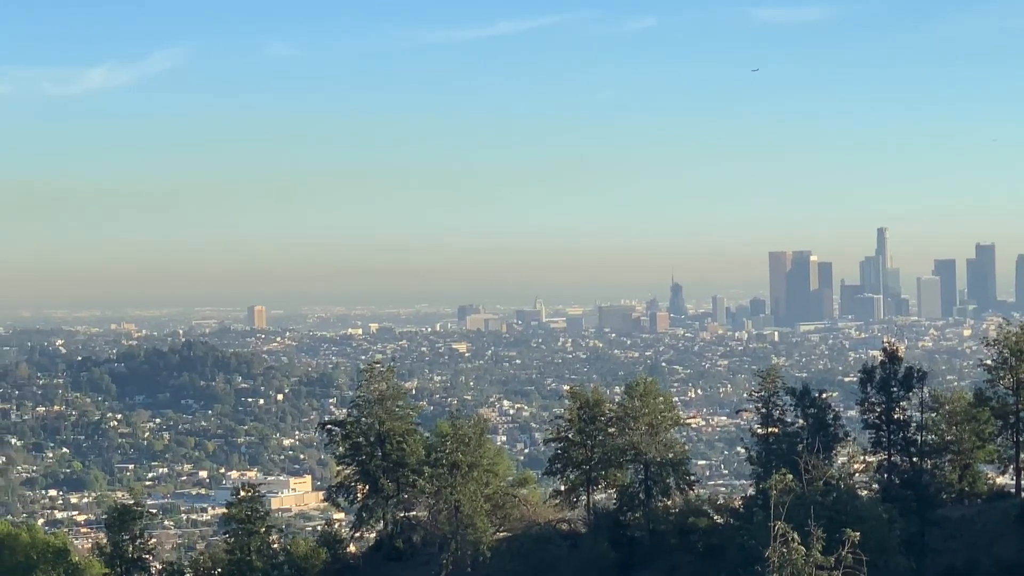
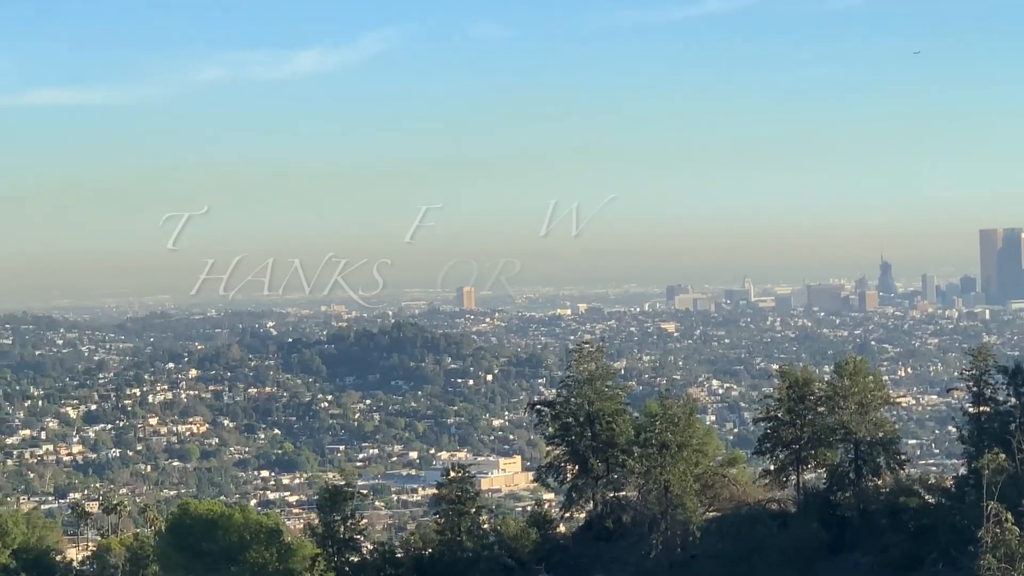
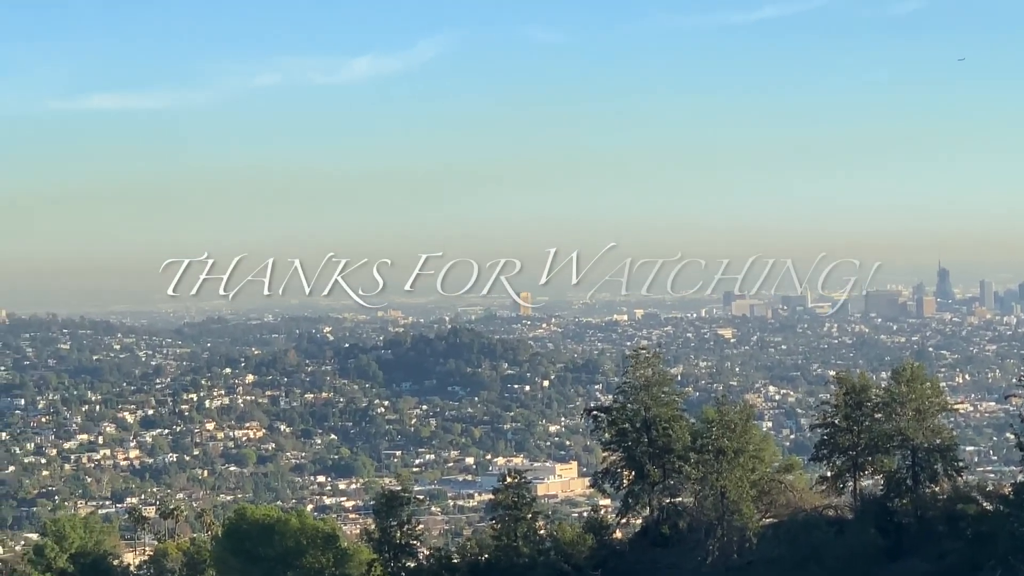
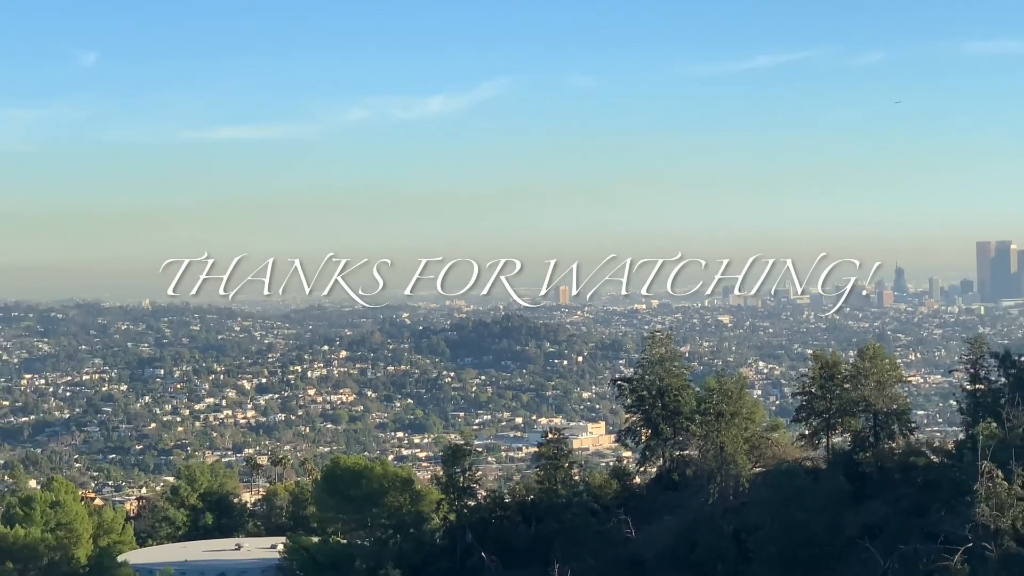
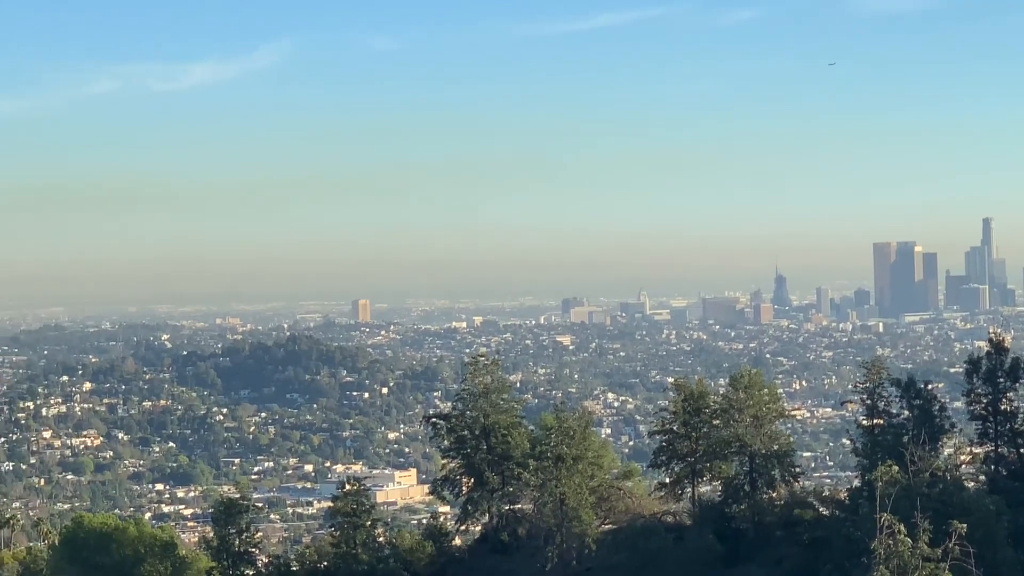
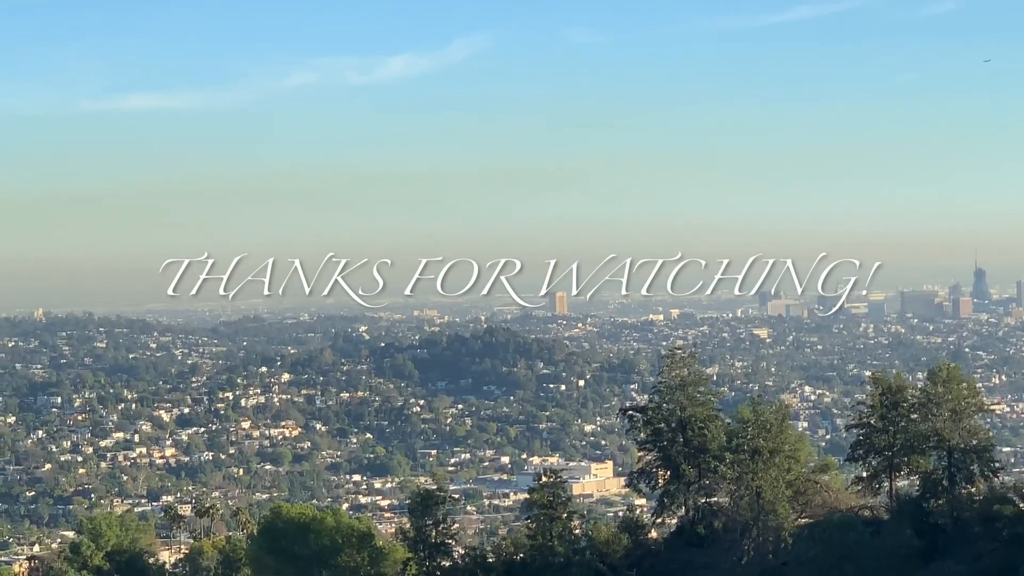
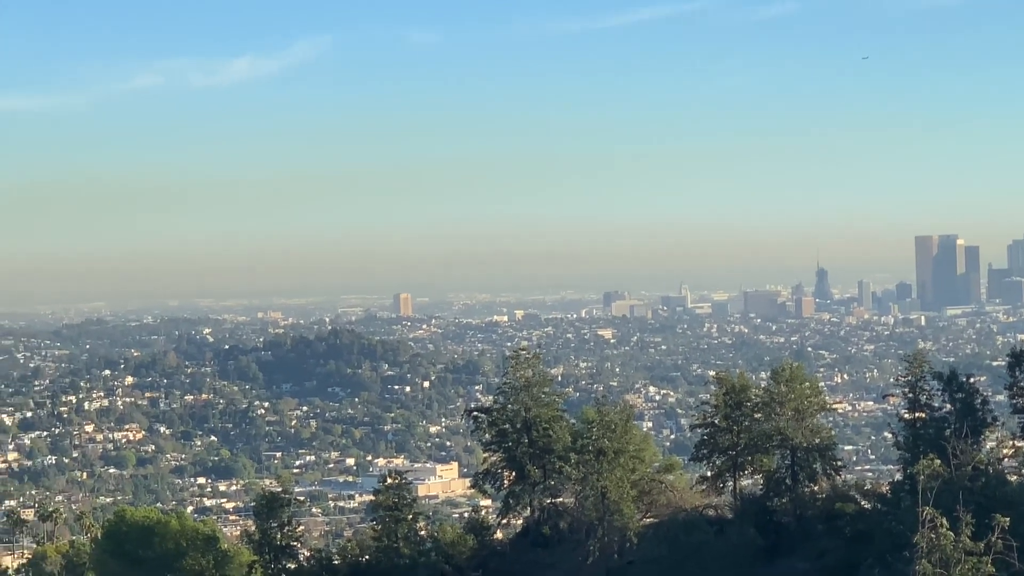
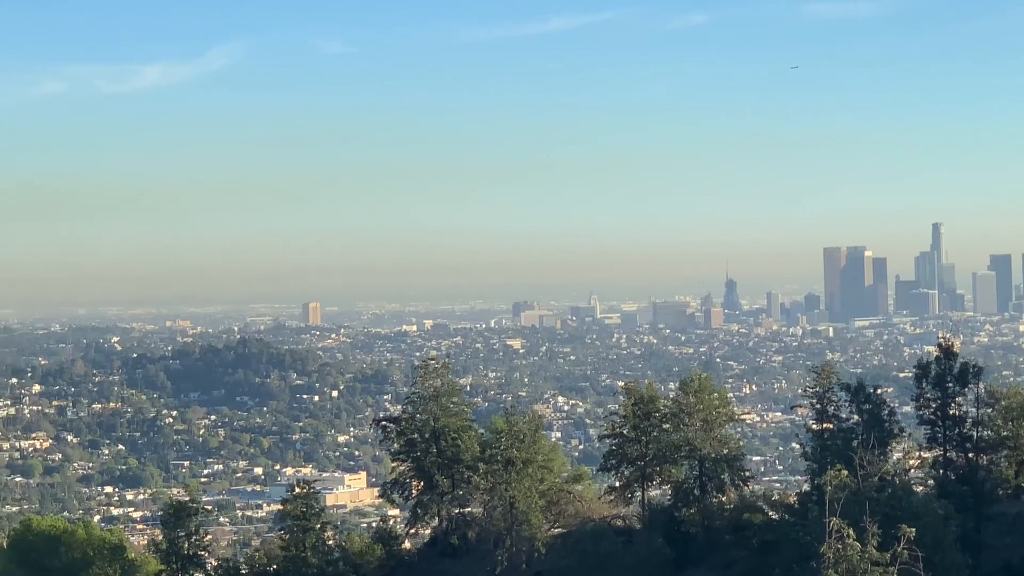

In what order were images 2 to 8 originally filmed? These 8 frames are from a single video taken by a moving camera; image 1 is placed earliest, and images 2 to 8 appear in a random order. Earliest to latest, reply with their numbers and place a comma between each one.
8, 5, 7, 2, 3, 6, 4
